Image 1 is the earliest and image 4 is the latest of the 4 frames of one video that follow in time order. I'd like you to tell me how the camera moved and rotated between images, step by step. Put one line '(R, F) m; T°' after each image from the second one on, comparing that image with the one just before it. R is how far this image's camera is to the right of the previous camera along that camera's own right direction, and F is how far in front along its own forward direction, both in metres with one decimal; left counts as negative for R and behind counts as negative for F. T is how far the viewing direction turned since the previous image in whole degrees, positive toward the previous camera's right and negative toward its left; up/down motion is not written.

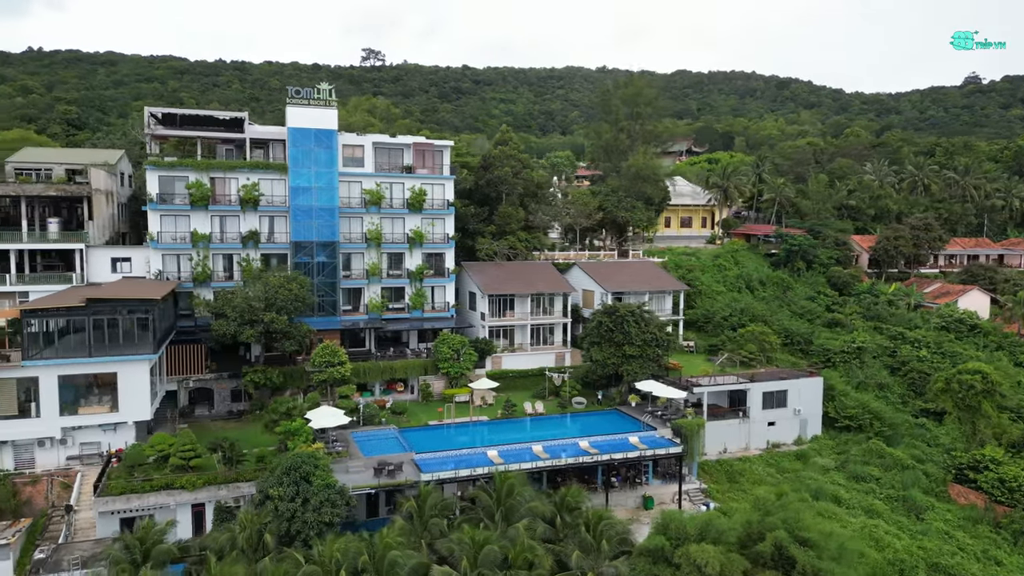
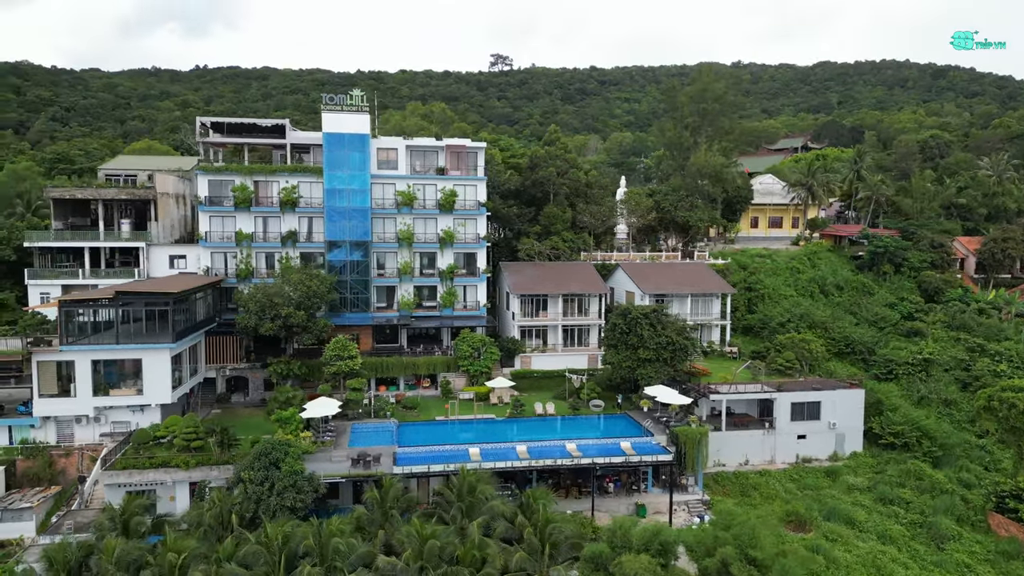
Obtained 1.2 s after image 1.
(+5.6, +0.4) m; -10°
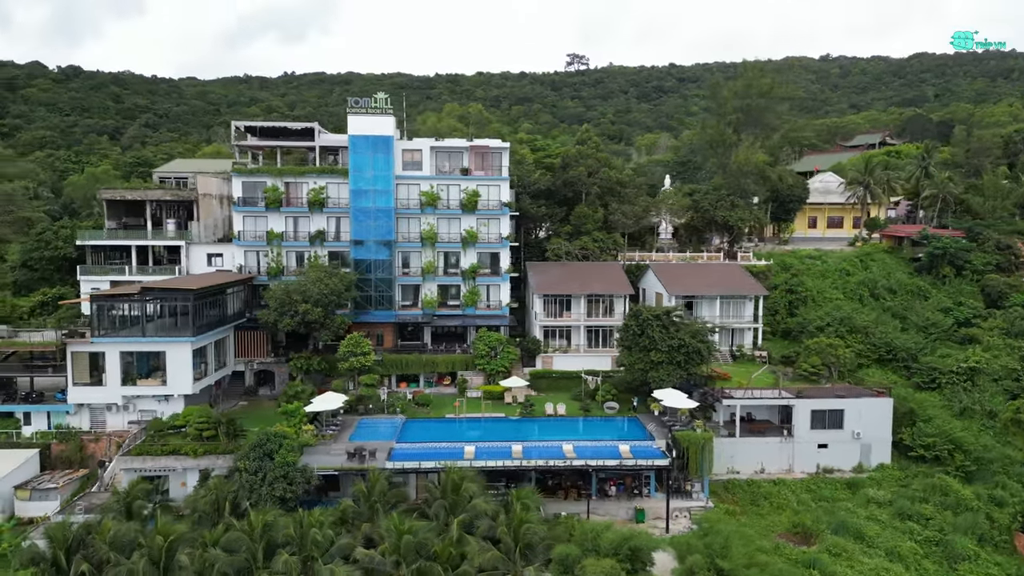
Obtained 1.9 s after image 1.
(+3.2, +0.1) m; -6°
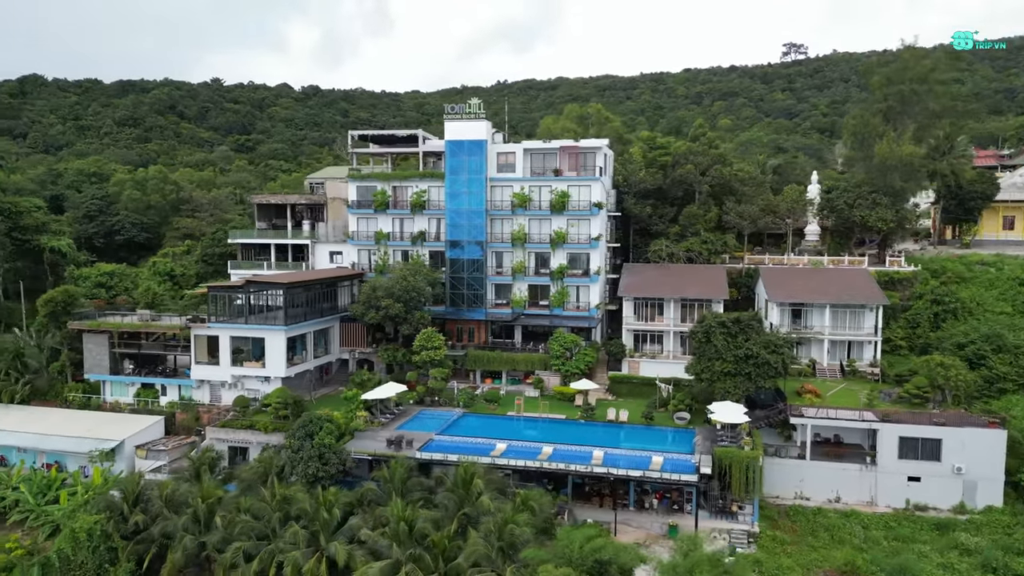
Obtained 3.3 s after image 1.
(+6.7, +0.9) m; -16°
